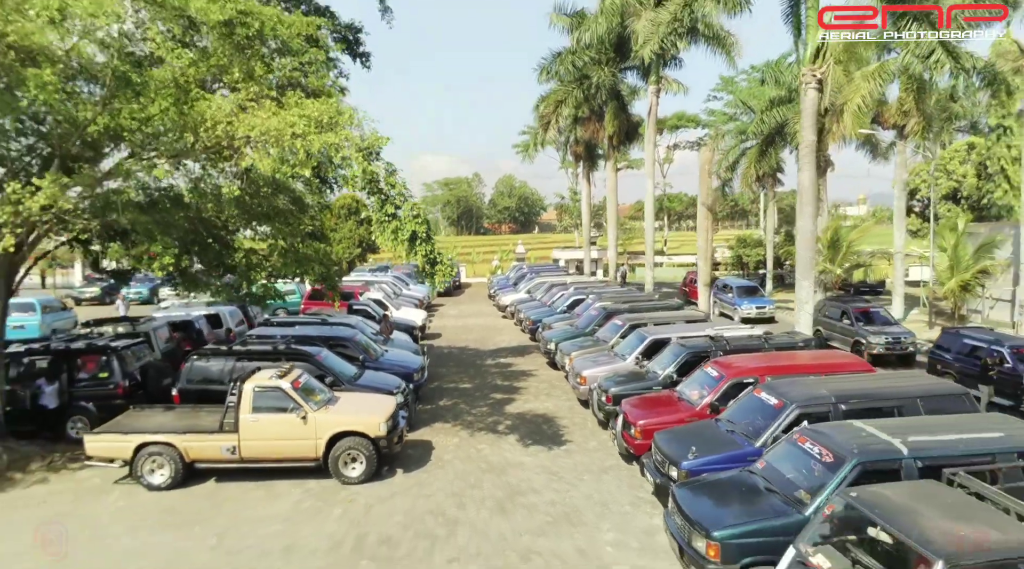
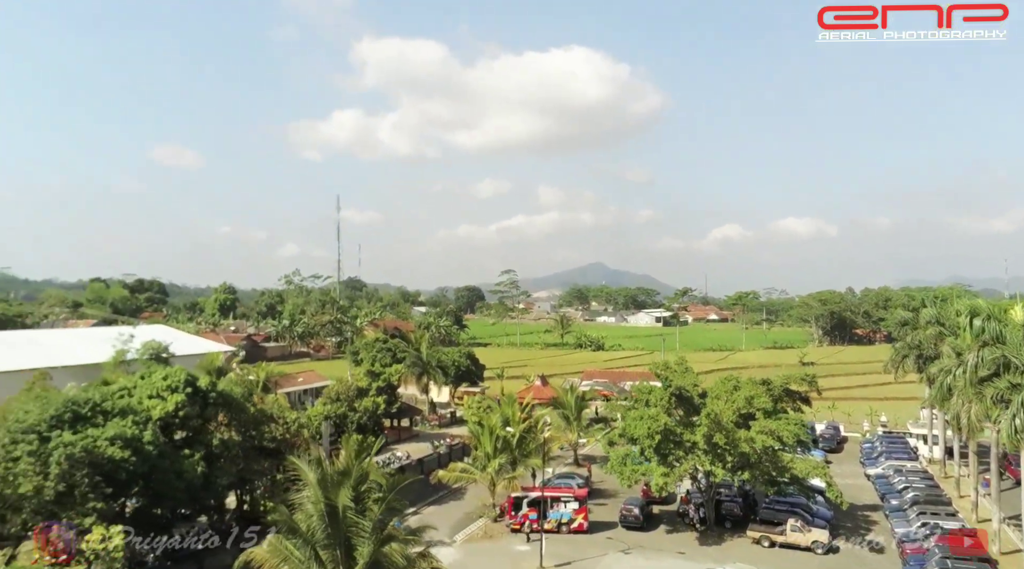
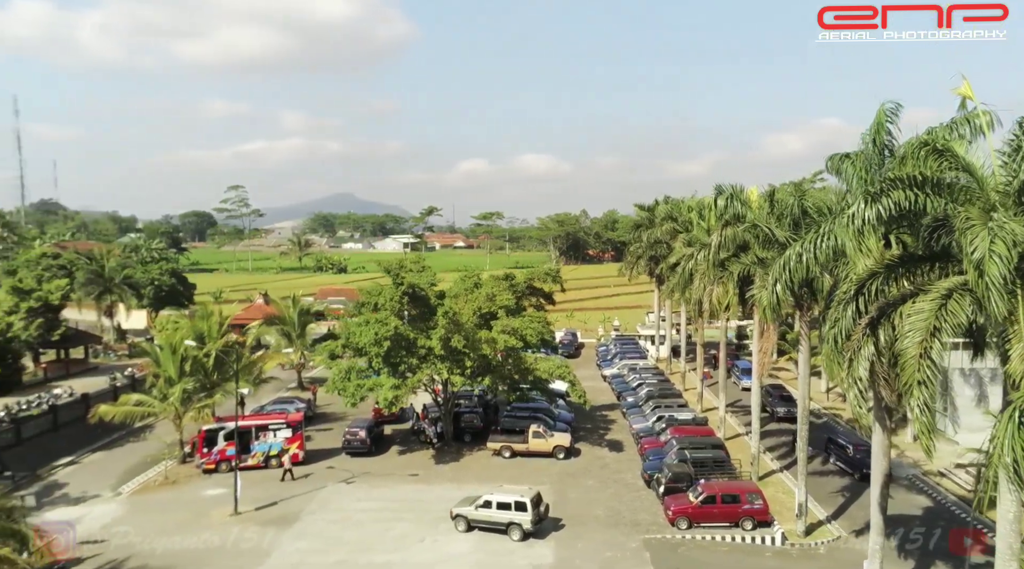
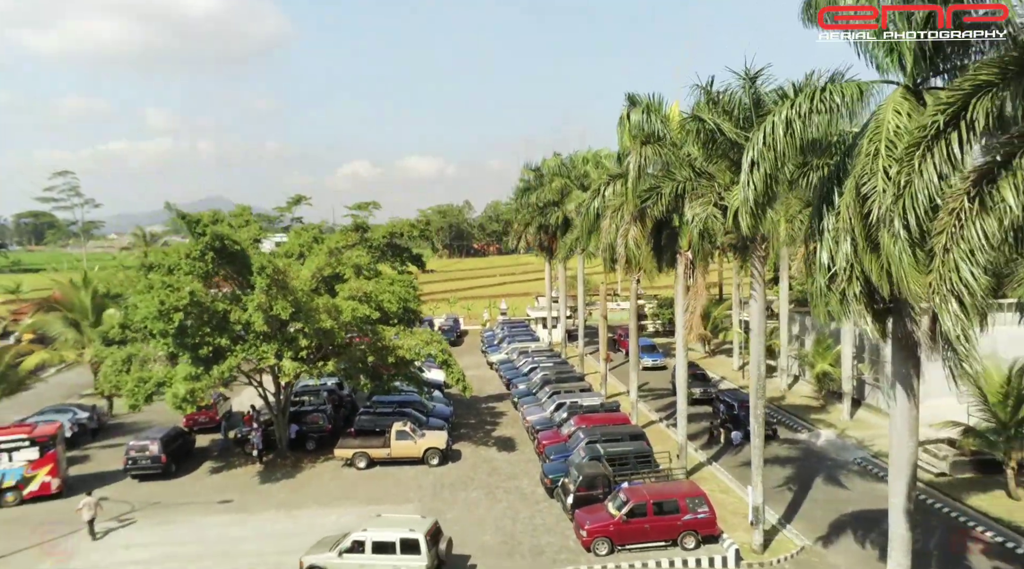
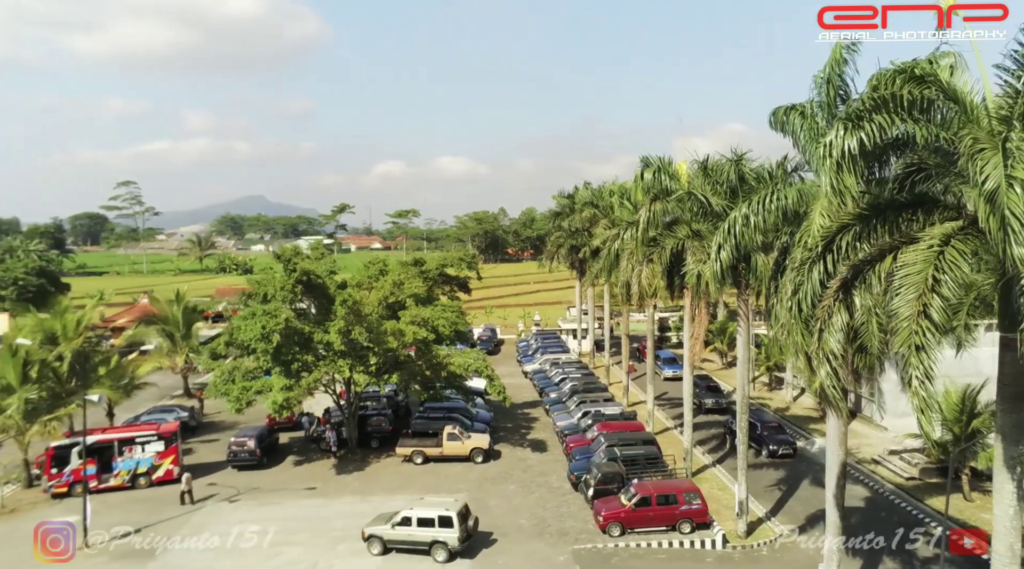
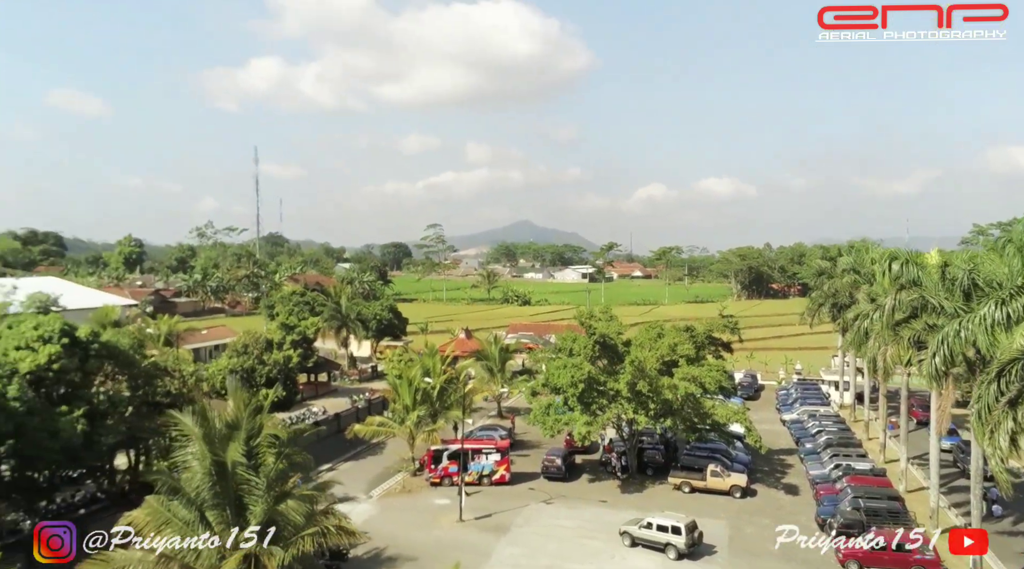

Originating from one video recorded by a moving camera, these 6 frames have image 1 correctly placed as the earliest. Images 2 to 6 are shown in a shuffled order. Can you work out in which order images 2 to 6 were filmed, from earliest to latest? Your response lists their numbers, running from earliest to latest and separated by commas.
4, 5, 3, 6, 2
